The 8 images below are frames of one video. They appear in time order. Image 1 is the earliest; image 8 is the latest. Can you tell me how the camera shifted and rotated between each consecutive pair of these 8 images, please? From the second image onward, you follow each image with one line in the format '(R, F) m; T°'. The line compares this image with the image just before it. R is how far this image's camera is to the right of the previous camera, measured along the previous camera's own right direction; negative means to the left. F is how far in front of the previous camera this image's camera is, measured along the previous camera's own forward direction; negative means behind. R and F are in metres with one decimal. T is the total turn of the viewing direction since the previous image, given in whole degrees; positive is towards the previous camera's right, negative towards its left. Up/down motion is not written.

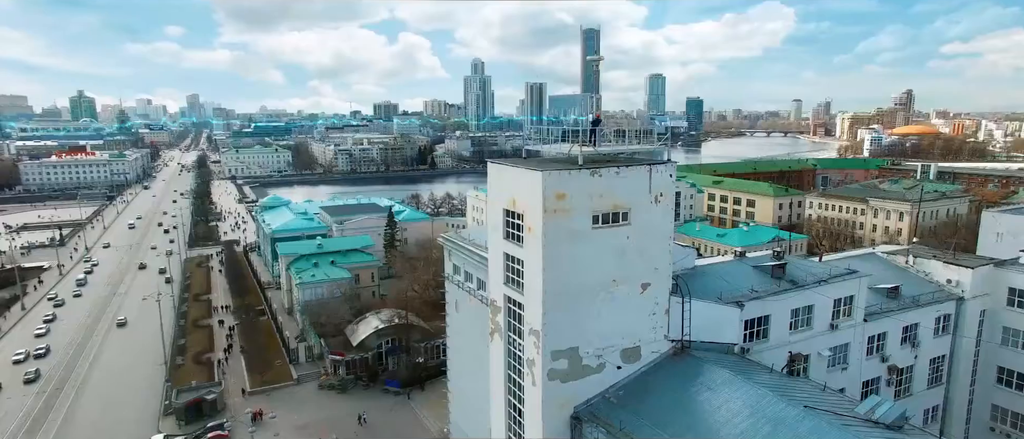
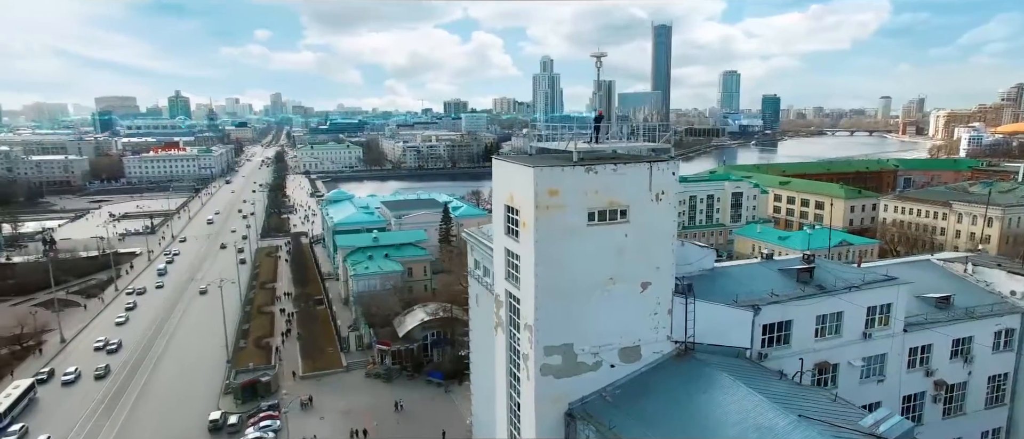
(+0.7, 0.0) m; -6°
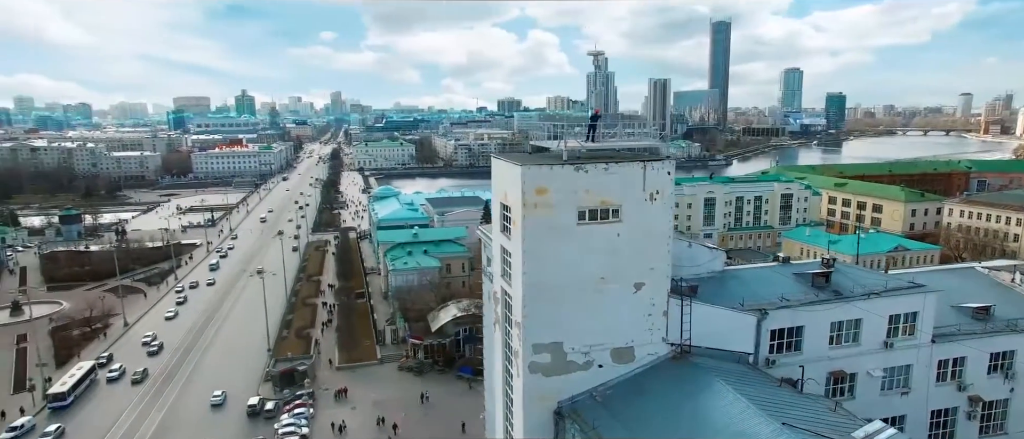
(+0.6, 0.0) m; -5°
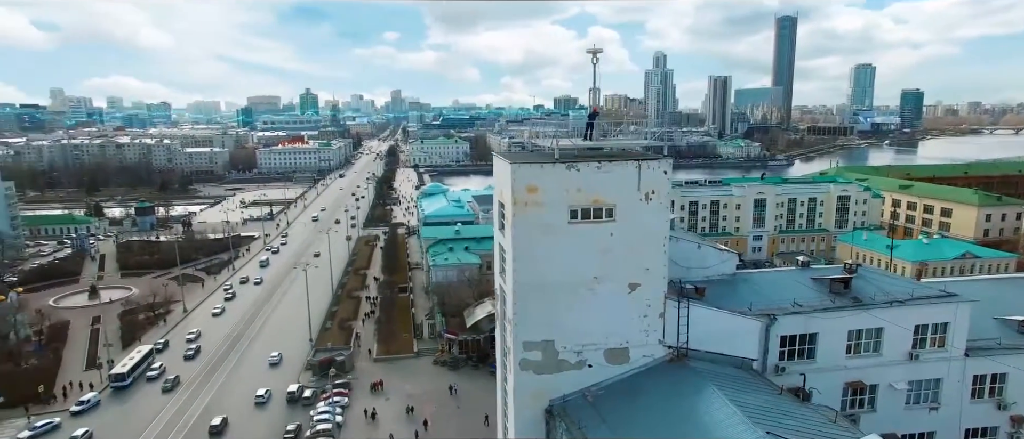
(+0.6, 0.0) m; -5°
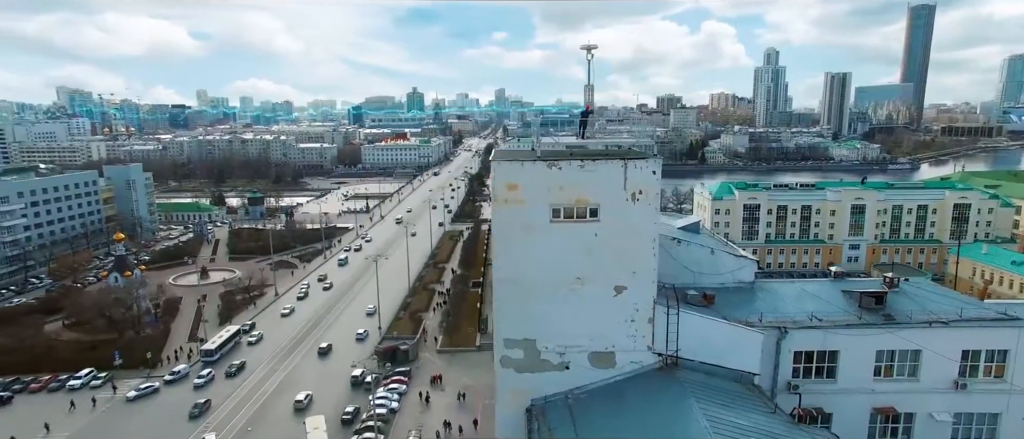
(+1.1, +0.1) m; -9°
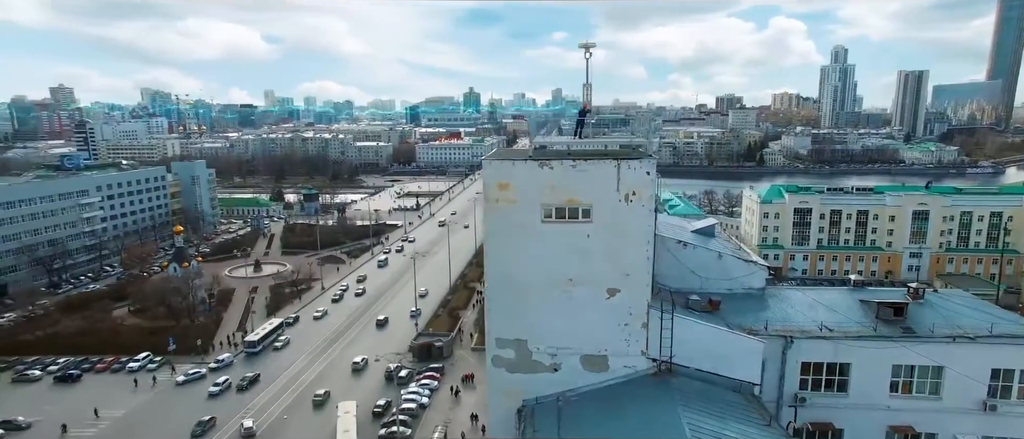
(+0.6, 0.0) m; -5°
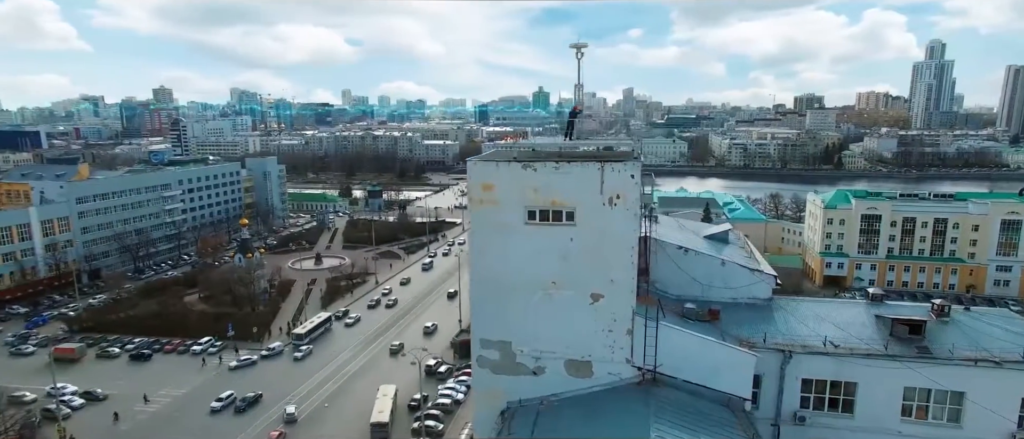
(+0.8, +0.1) m; -7°
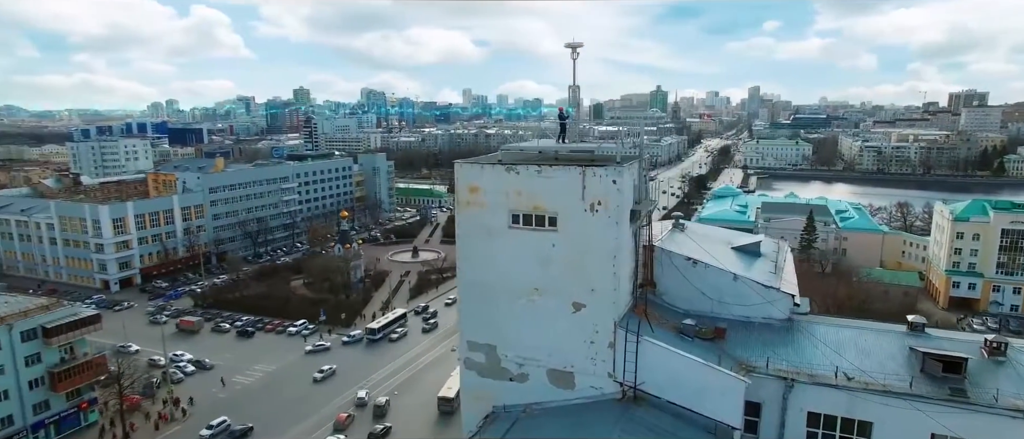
(+1.2, +0.2) m; -11°
